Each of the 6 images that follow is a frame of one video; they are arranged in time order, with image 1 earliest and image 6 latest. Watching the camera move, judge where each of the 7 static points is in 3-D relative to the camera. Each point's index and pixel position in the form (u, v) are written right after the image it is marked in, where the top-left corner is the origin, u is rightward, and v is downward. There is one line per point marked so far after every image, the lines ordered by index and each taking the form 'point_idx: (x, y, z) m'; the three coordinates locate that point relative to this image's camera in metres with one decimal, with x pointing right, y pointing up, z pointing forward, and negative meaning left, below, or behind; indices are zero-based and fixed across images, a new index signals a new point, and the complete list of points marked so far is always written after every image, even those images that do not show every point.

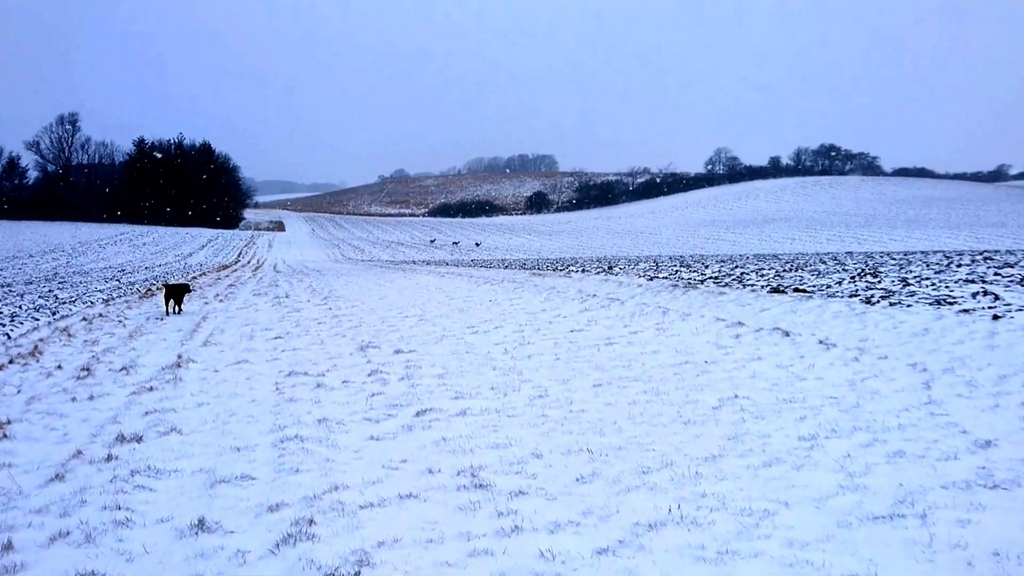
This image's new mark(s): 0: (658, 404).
0: (+1.3, -1.0, +7.1) m
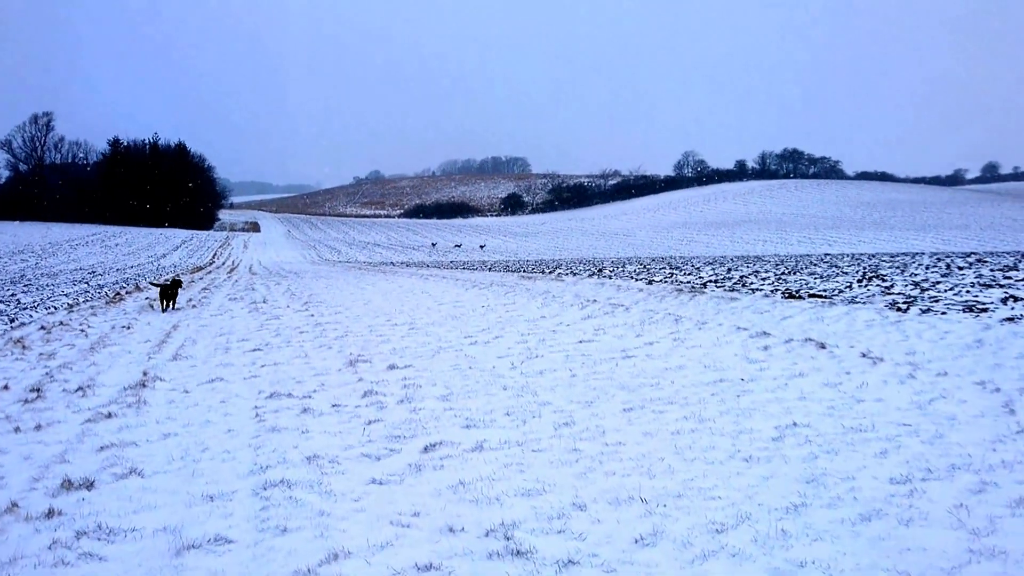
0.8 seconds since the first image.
0: (+1.4, -1.1, +6.1) m
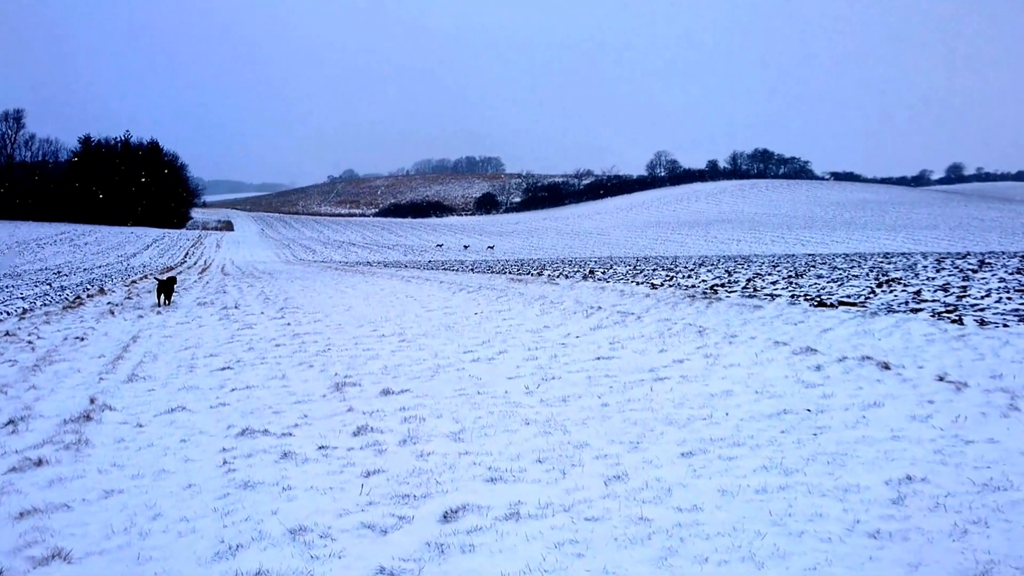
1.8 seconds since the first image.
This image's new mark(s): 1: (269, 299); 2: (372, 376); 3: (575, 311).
0: (+1.7, -1.2, +4.8) m
1: (-5.9, -0.3, +19.7) m
2: (-1.6, -1.0, +9.3) m
3: (+1.1, -0.4, +14.5) m
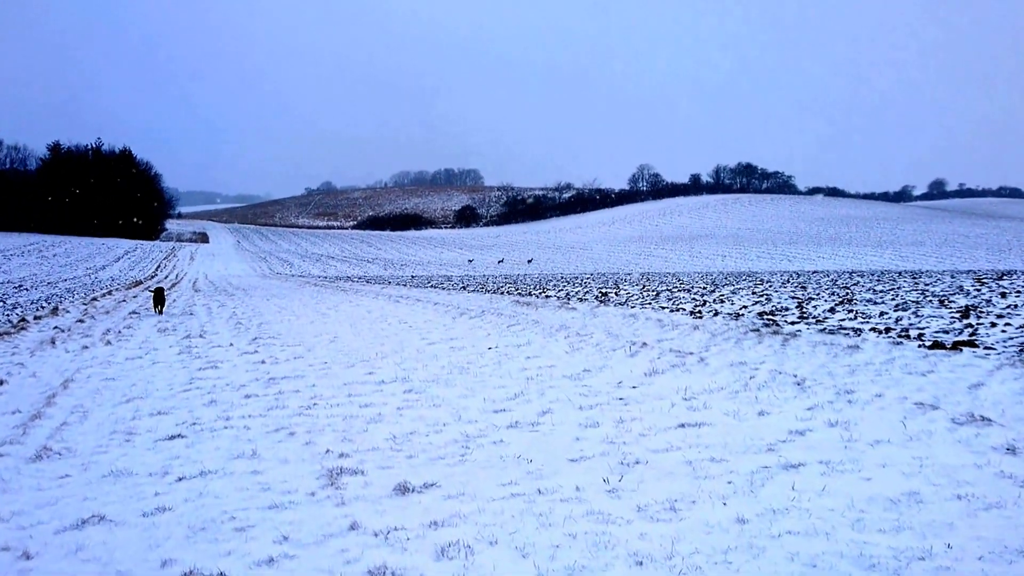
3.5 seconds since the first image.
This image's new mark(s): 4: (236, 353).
0: (+2.3, -1.5, +2.3) m
1: (-5.7, -0.8, +17.0) m
2: (-1.1, -1.4, +6.6) m
3: (+1.5, -0.9, +11.9) m
4: (-4.3, -1.0, +12.7) m
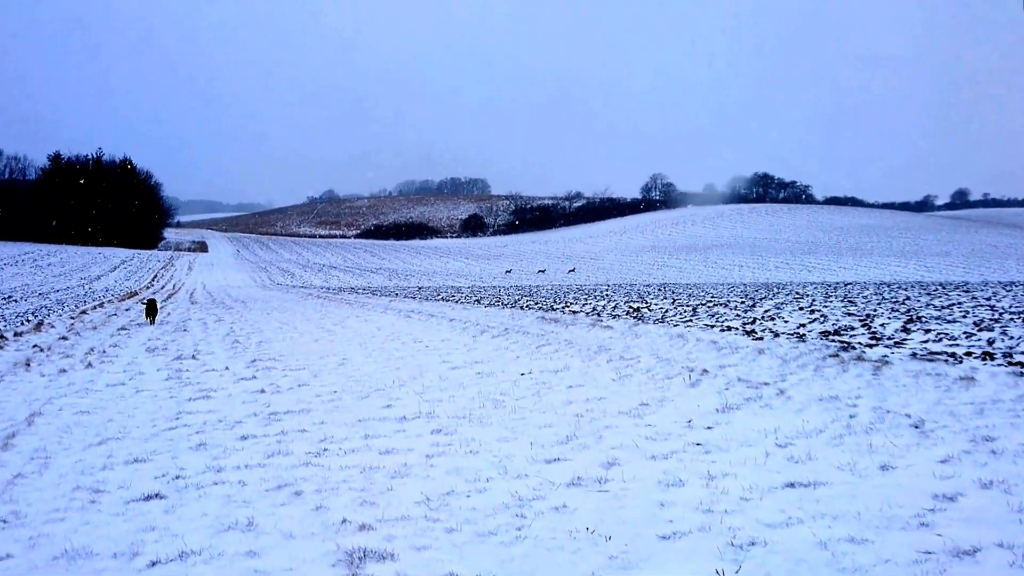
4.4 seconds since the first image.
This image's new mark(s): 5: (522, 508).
0: (+2.8, -1.6, +0.7) m
1: (-5.2, -1.1, +15.5) m
2: (-0.6, -1.5, +5.1) m
3: (+1.9, -1.1, +10.4) m
4: (-3.8, -1.3, +11.2) m
5: (0.0, -1.5, +5.7) m
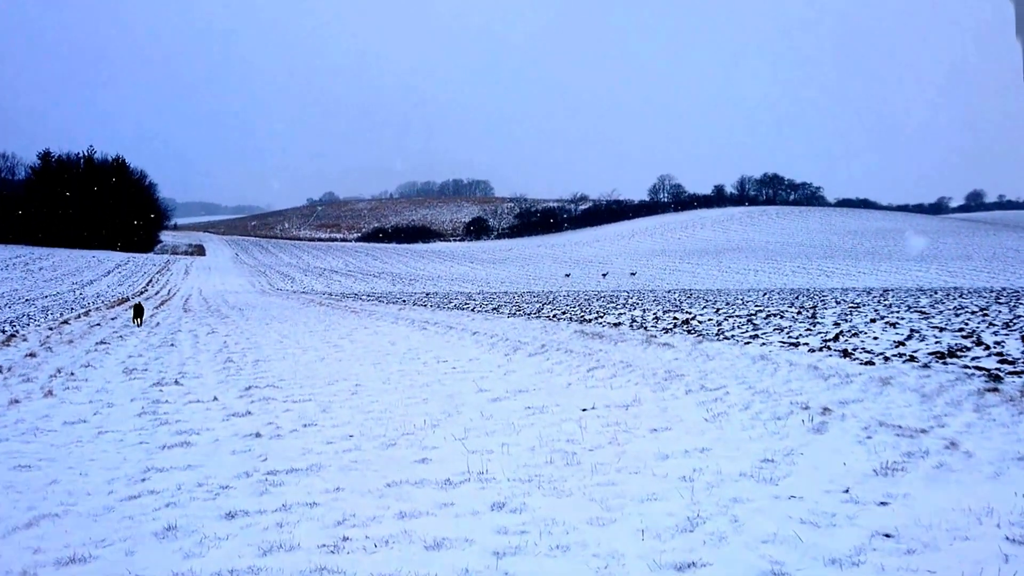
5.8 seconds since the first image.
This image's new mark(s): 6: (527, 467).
0: (+3.4, -1.7, -1.5) m
1: (-4.5, -1.2, +13.3) m
2: (0.0, -1.6, +2.9) m
3: (+2.6, -1.2, +8.2) m
4: (-3.2, -1.4, +9.0) m
5: (+0.7, -1.6, +3.5) m
6: (+0.1, -1.4, +6.6) m
